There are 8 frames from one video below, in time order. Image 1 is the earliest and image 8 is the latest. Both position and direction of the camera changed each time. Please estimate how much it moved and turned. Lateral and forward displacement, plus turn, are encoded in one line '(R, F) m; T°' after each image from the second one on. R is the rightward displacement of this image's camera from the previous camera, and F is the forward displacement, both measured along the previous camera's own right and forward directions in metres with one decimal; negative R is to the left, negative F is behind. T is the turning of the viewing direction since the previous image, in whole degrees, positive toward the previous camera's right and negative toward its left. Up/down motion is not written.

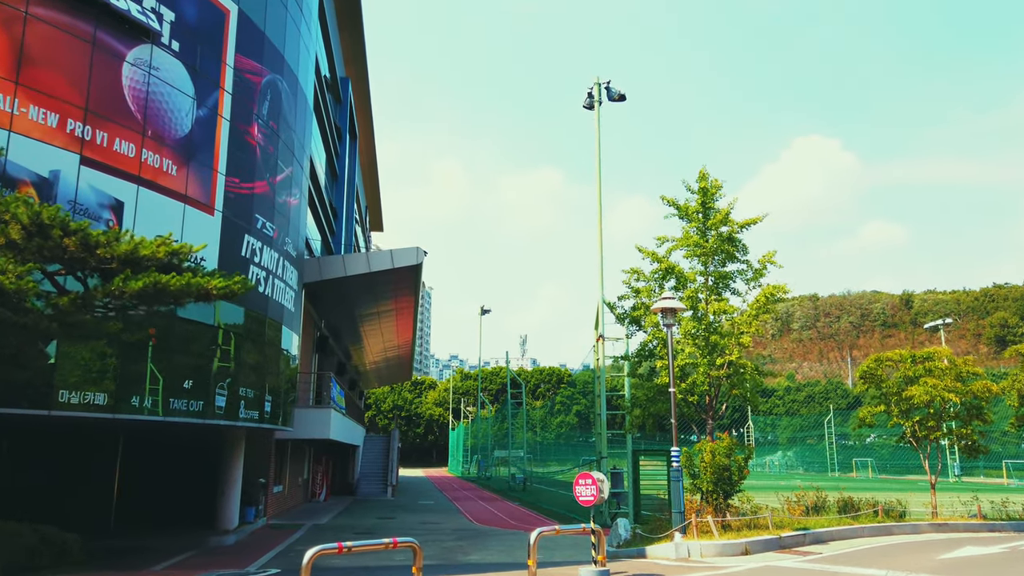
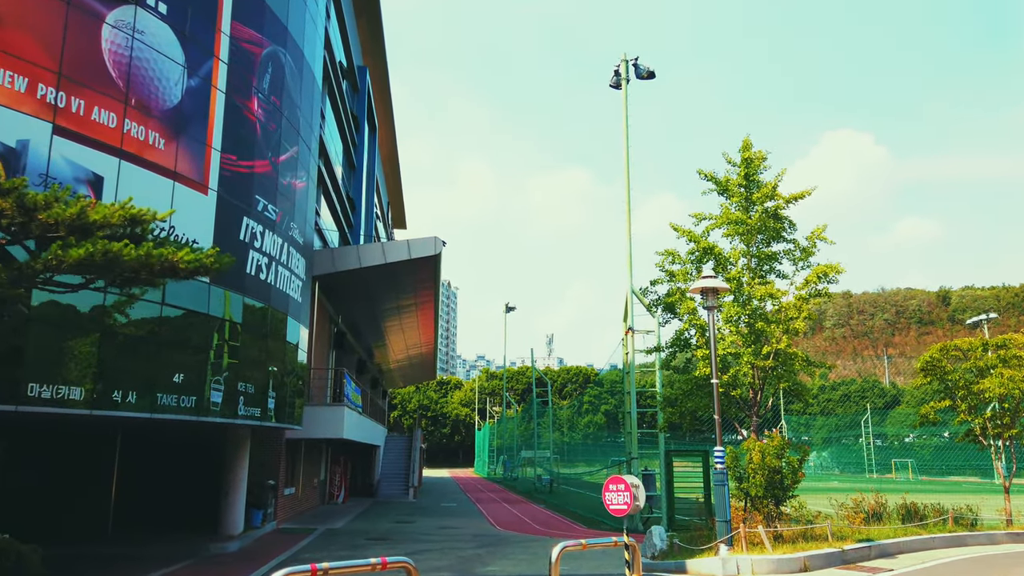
(+0.1, +1.5) m; -2°
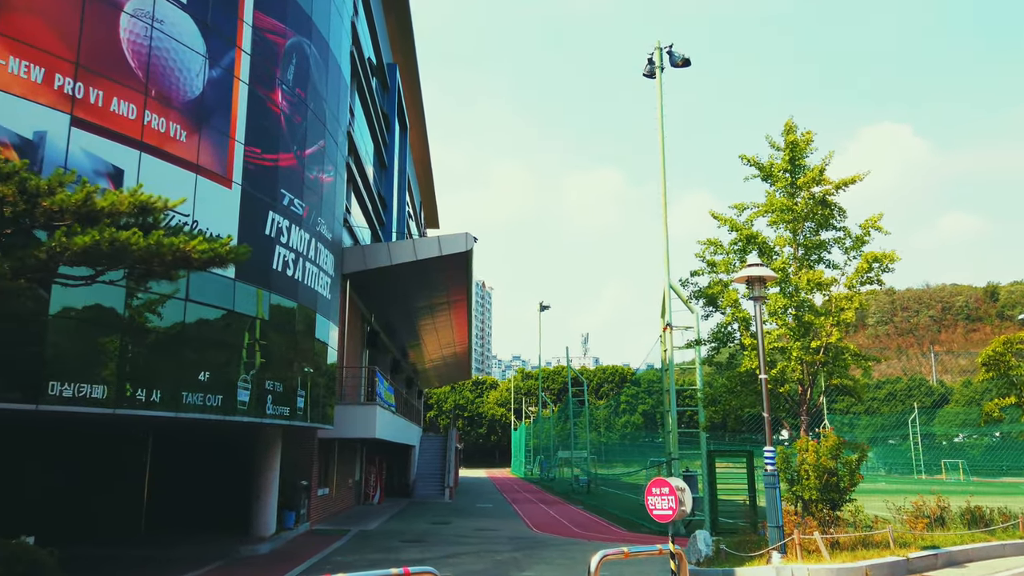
(0.0, +0.6) m; -3°
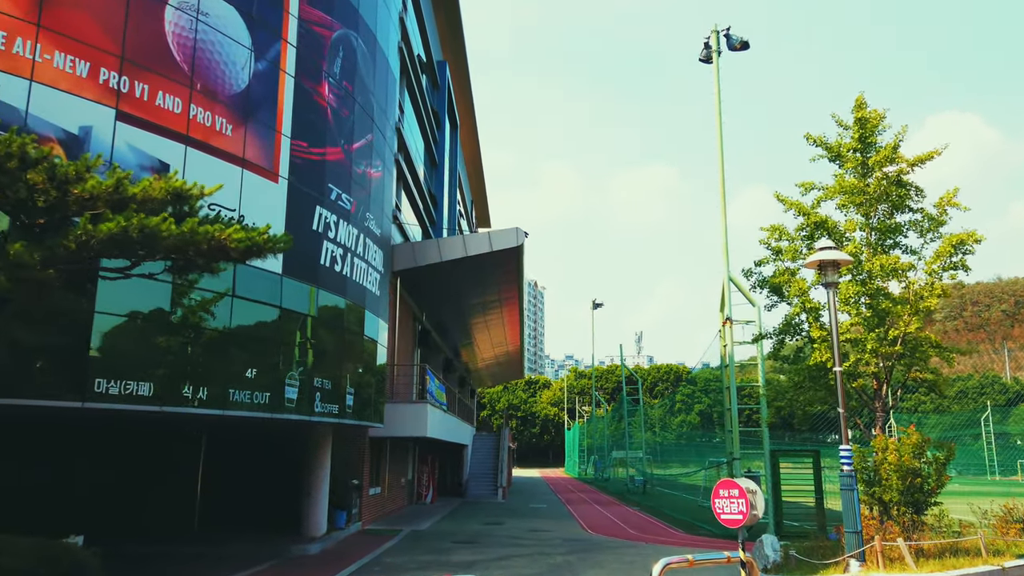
(0.0, +0.5) m; -4°
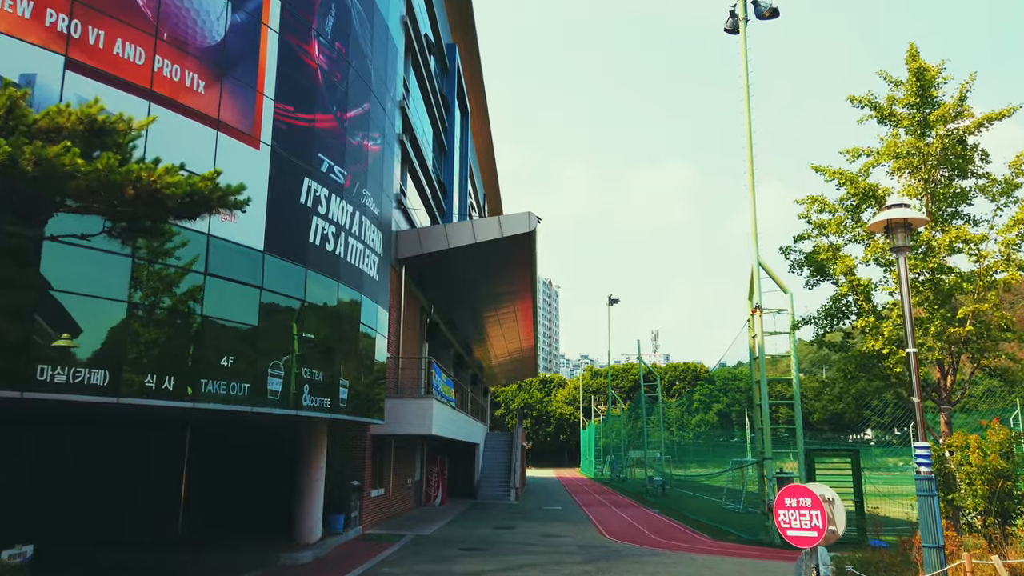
(+0.1, +1.6) m; -1°
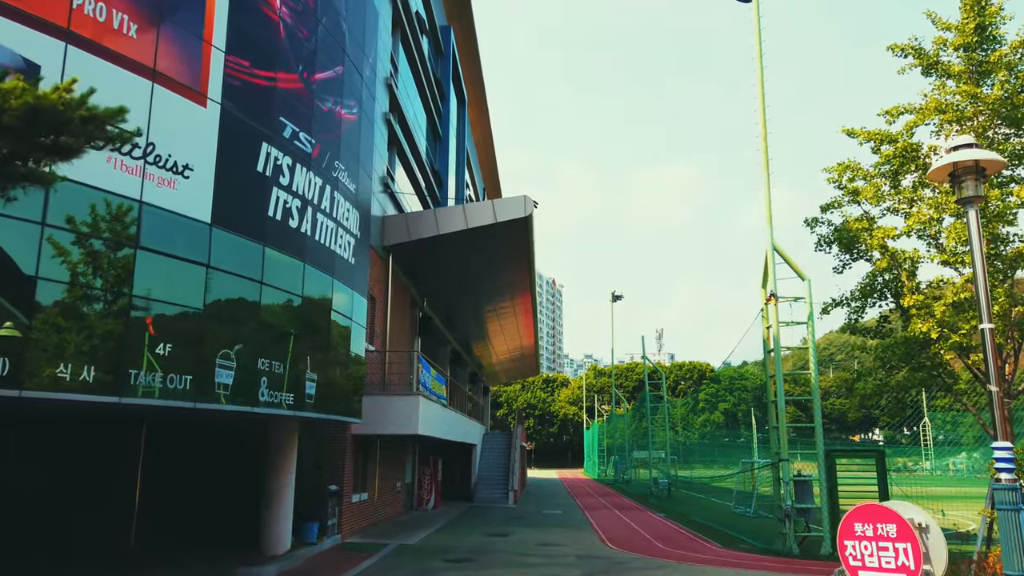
(+0.3, +1.7) m; 0°
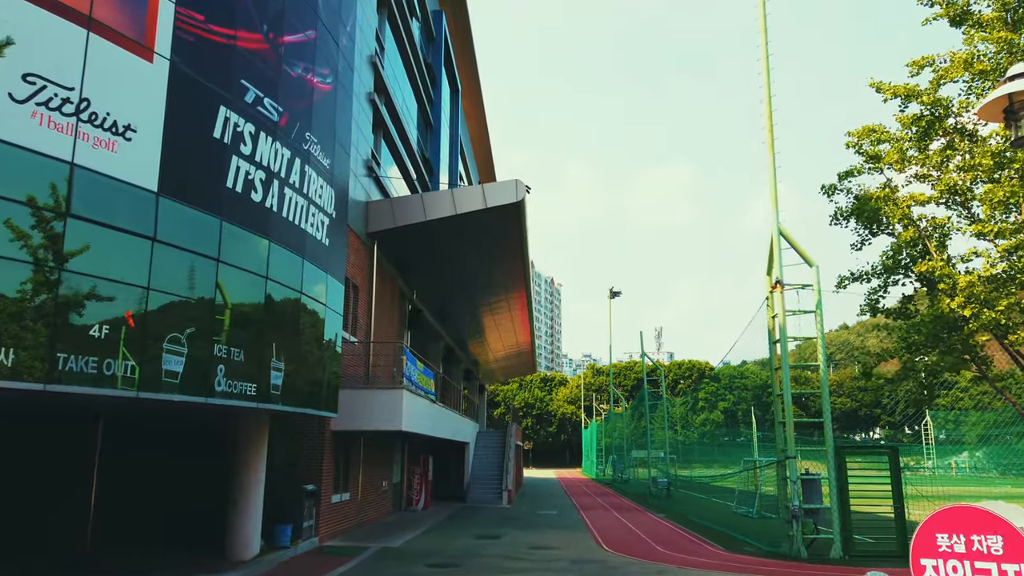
(+0.2, +1.1) m; 0°
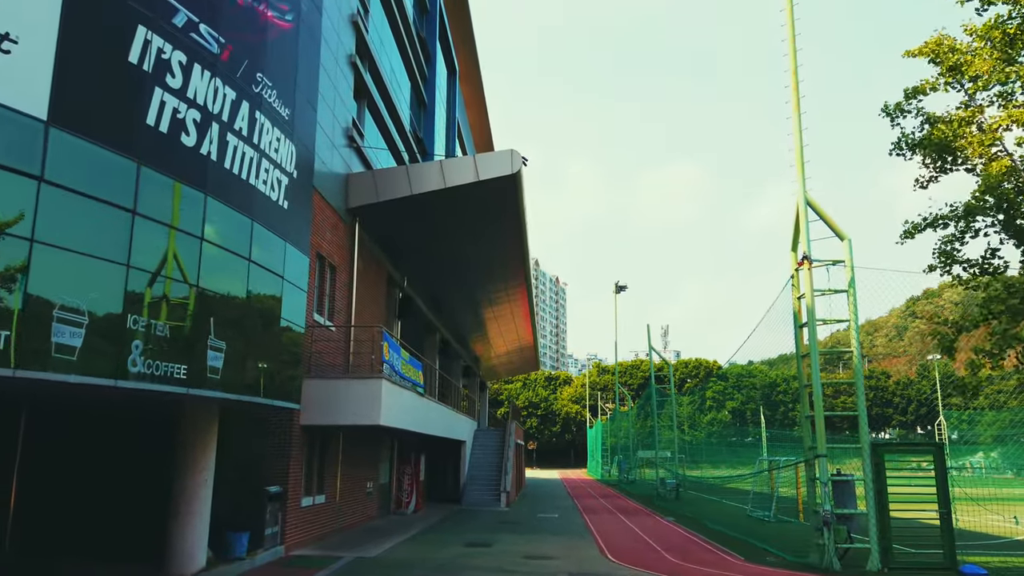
(+0.3, +2.0) m; 0°
